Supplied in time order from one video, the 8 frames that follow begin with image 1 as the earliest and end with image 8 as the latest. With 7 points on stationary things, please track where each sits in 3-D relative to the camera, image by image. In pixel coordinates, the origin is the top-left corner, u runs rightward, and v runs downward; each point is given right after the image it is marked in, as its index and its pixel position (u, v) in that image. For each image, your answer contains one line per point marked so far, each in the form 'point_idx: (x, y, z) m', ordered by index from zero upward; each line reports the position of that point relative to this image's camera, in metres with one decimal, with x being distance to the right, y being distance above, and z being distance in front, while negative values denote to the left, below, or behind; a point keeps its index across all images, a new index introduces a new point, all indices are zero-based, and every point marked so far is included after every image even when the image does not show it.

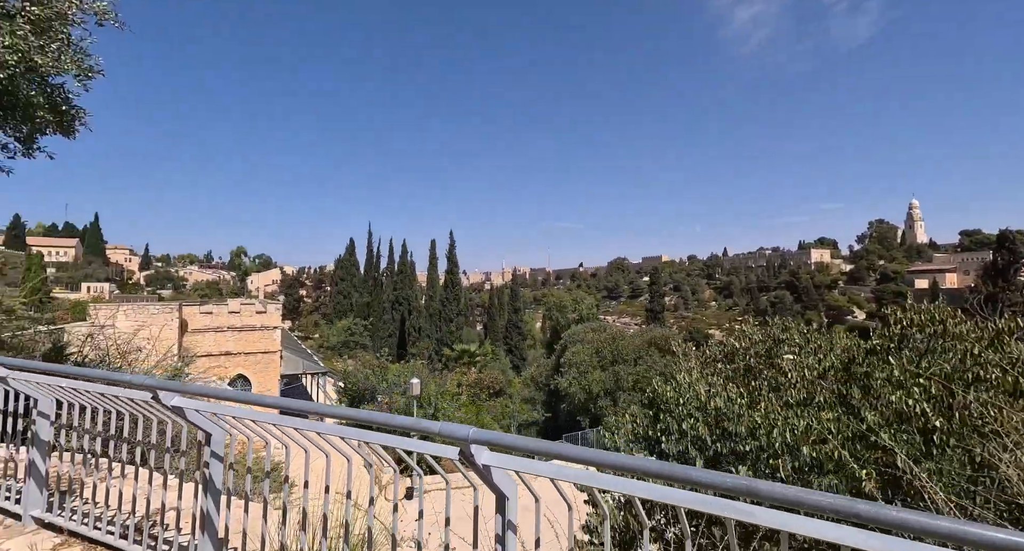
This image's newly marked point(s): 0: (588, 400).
0: (+2.4, -4.0, +17.5) m
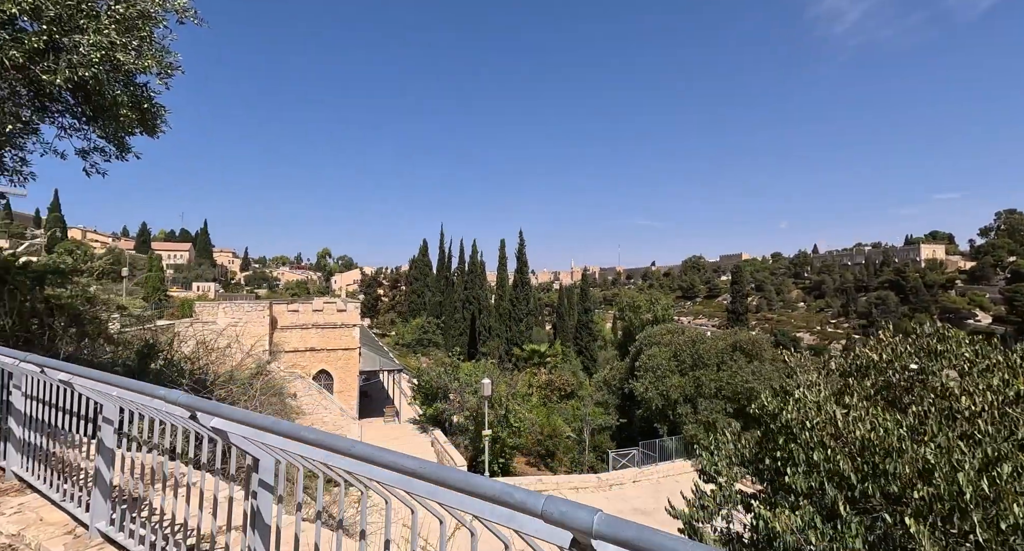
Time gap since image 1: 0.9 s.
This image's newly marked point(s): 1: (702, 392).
0: (+4.7, -4.0, +16.7) m
1: (+5.7, -3.5, +16.2) m
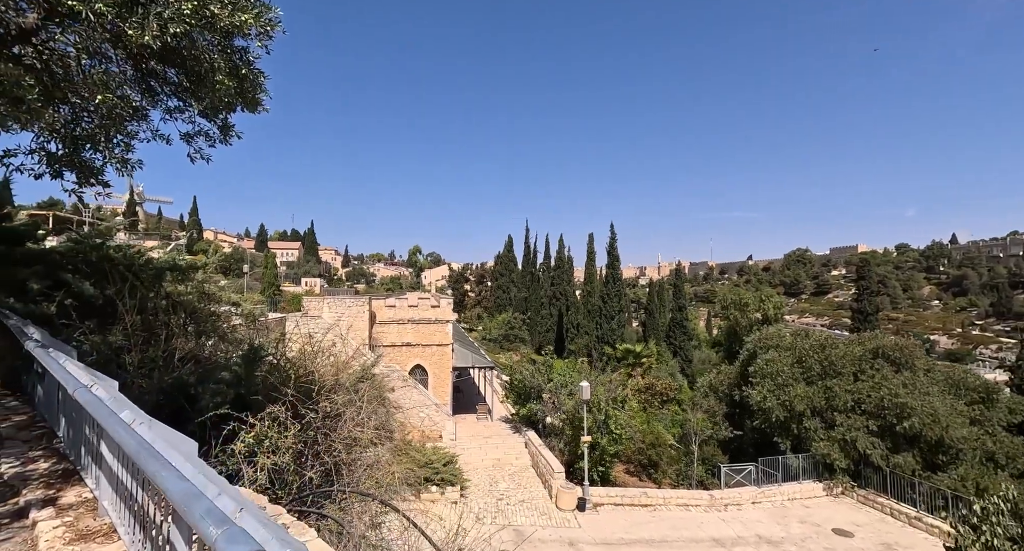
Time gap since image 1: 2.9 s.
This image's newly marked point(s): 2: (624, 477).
0: (+7.7, -3.9, +14.9) m
1: (+8.5, -3.4, +14.2) m
2: (+3.1, -5.9, +15.8) m
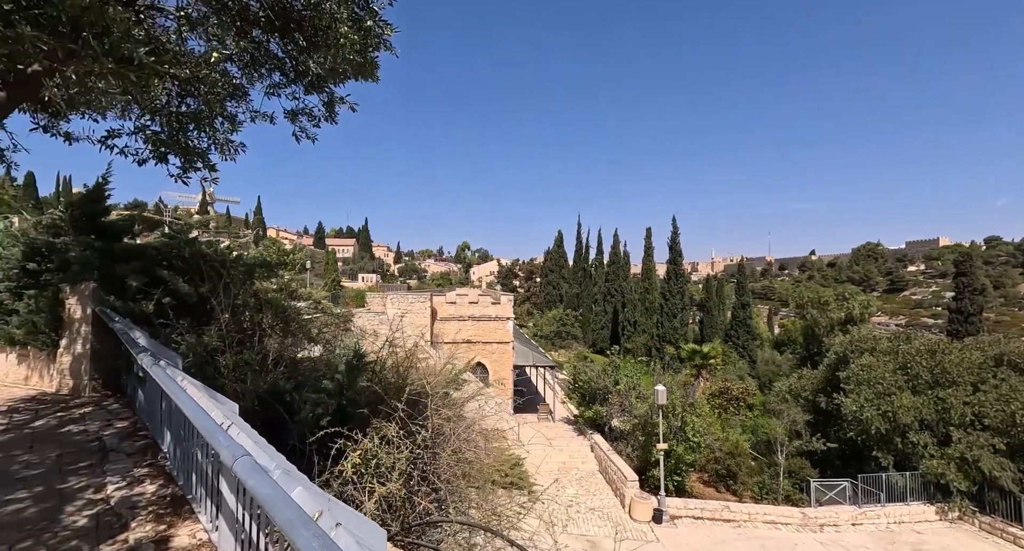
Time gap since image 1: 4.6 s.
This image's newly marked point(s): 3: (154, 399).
0: (+9.6, -3.9, +13.5) m
1: (+10.4, -3.4, +12.7) m
2: (+5.2, -5.9, +14.8) m
3: (-2.5, -0.9, +3.9) m
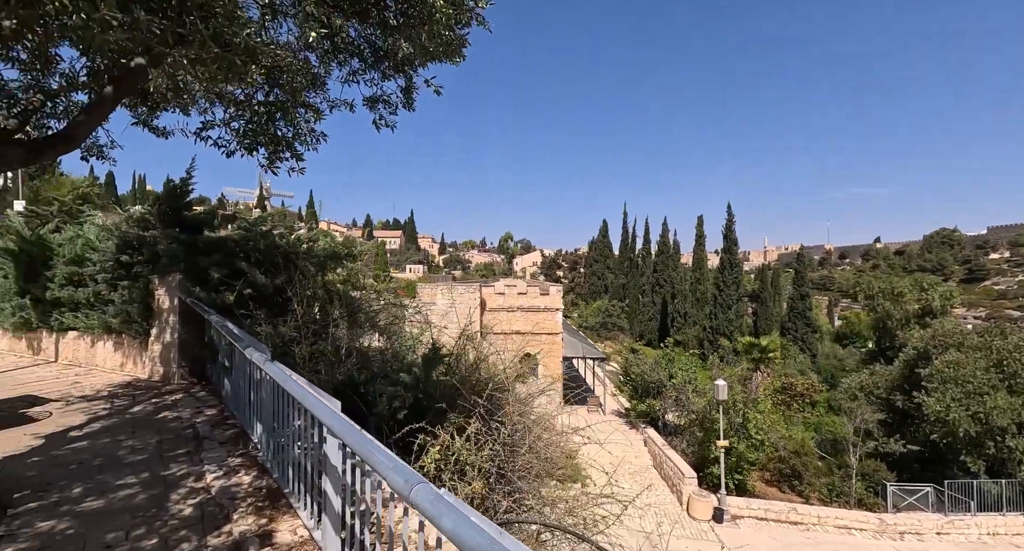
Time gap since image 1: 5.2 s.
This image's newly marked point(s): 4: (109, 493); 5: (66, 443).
0: (+11.0, -3.7, +12.5) m
1: (+11.7, -3.2, +11.7) m
2: (+6.7, -5.6, +14.3) m
3: (-2.0, -0.8, +4.0) m
4: (-2.1, -1.2, +2.9) m
5: (-3.1, -1.2, +3.8) m
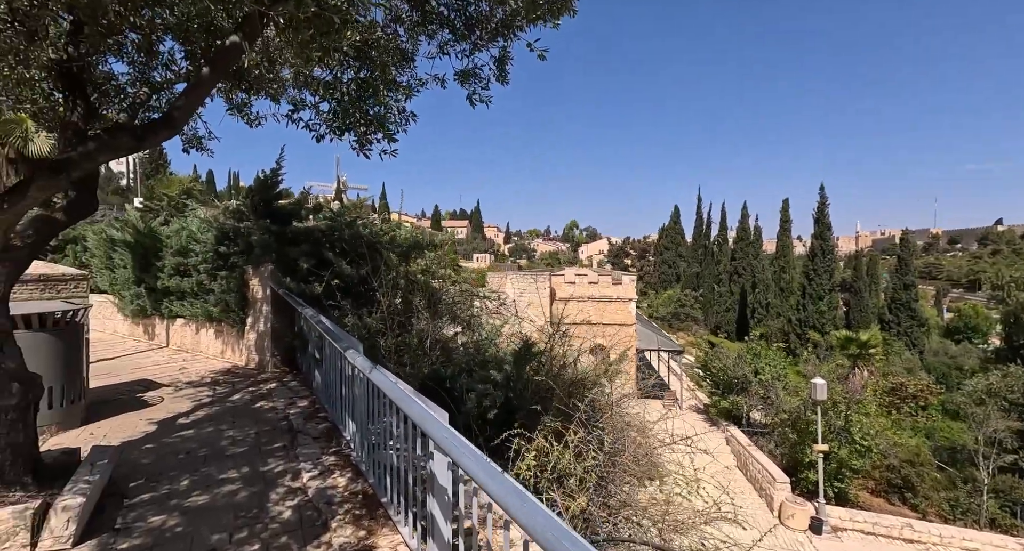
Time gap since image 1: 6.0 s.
0: (+12.6, -3.5, +10.8) m
1: (+13.3, -3.1, +9.9) m
2: (+8.6, -5.4, +13.1) m
3: (-1.3, -0.8, +3.9) m
4: (-1.6, -1.1, +2.8) m
5: (-2.4, -1.1, +3.9) m
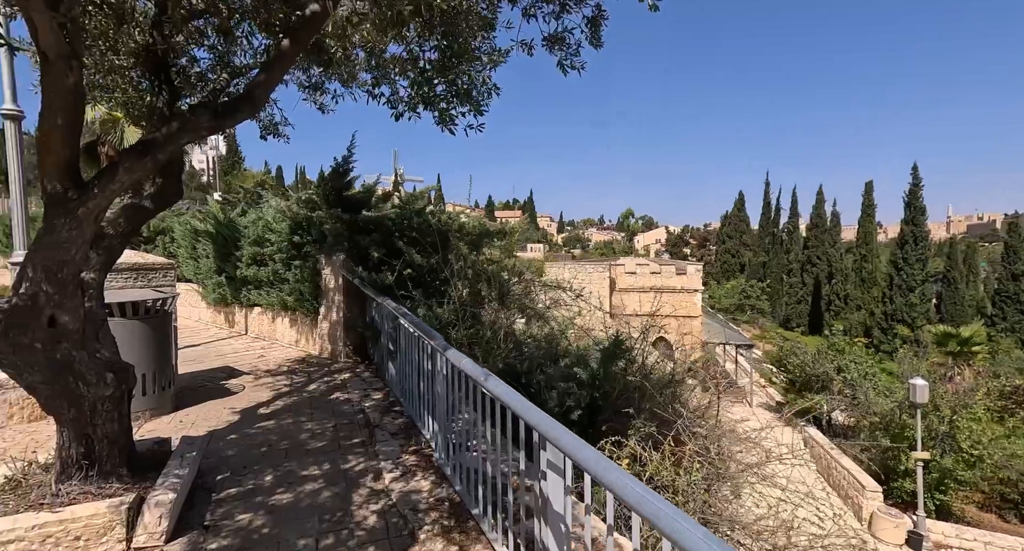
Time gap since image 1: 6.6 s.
0: (+13.9, -3.4, +9.2) m
1: (+14.4, -2.9, +8.2) m
2: (+10.1, -5.2, +11.9) m
3: (-0.7, -0.7, +3.7) m
4: (-1.1, -1.1, +2.7) m
5: (-1.8, -1.1, +3.9) m
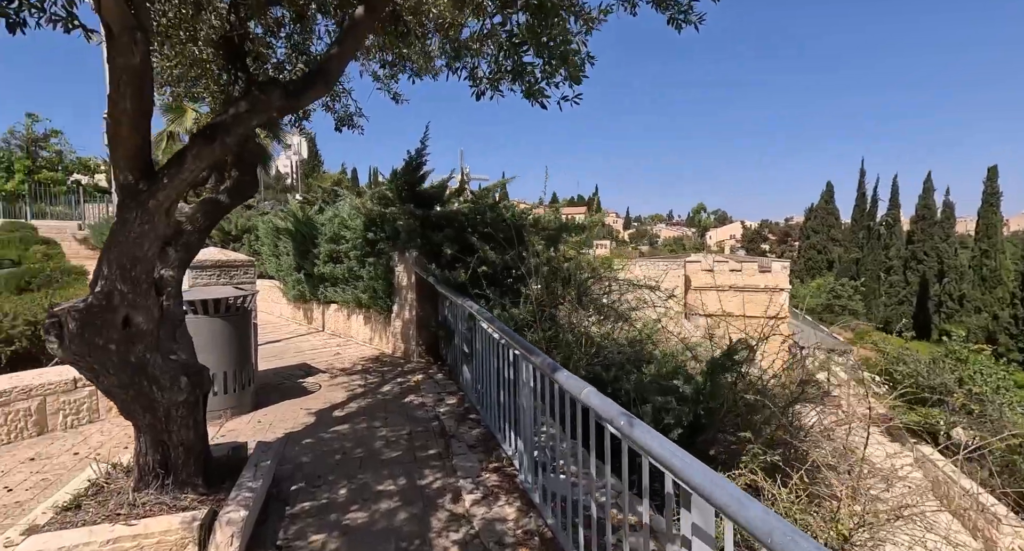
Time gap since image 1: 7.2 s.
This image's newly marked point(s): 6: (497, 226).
0: (+15.0, -3.4, +7.1) m
1: (+15.4, -2.9, +6.0) m
2: (+11.6, -5.2, +10.3) m
3: (-0.2, -0.7, +3.5) m
4: (-0.7, -1.1, +2.5) m
5: (-1.3, -1.0, +3.8) m
6: (-0.1, +0.5, +5.7) m
